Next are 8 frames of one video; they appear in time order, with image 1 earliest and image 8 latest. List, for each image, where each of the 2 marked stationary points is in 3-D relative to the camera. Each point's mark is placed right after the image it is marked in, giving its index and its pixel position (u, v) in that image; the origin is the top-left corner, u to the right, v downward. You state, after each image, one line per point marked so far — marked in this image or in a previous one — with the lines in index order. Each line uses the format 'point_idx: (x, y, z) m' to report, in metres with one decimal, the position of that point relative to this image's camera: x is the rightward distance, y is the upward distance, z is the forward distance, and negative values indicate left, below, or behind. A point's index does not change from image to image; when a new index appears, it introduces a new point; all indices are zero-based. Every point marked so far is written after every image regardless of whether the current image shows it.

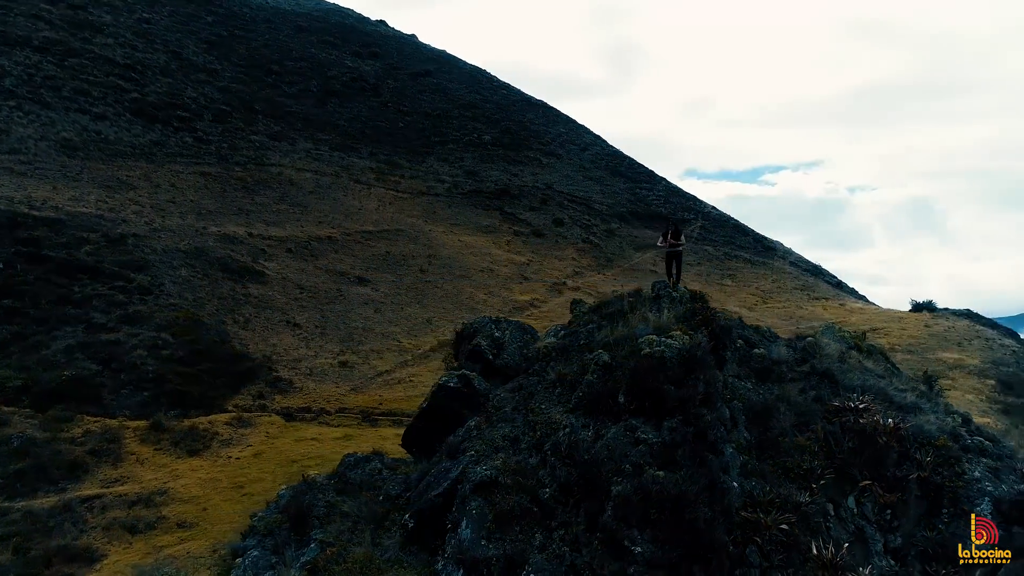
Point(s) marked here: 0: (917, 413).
0: (+4.2, -1.3, +7.4) m
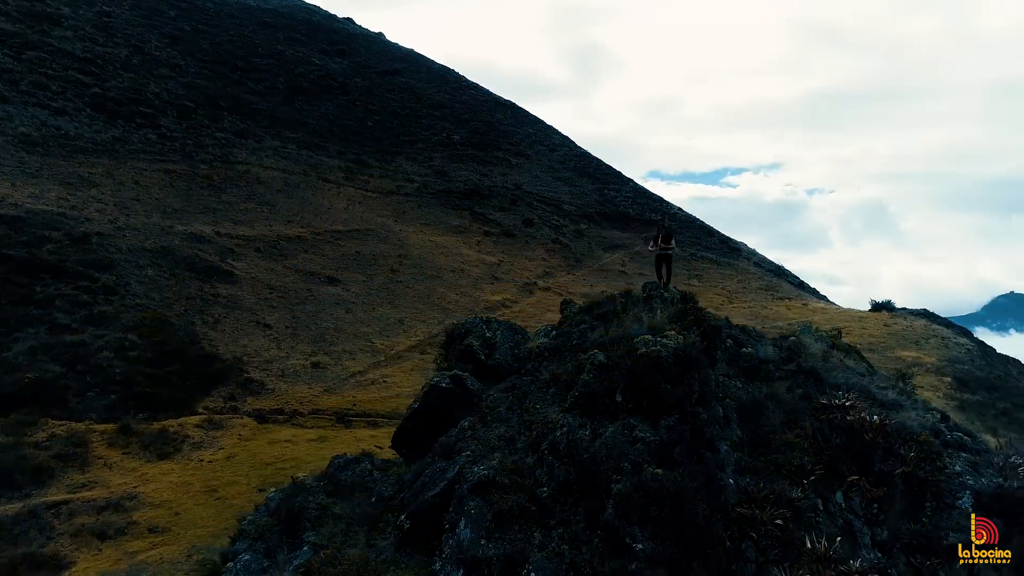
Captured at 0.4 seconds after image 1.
0: (+4.1, -1.3, +7.6) m
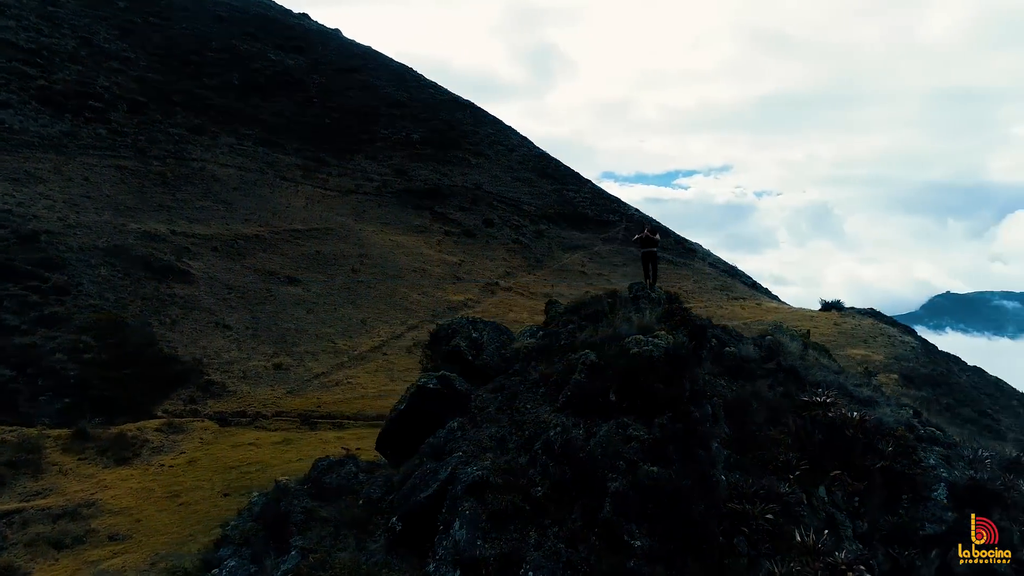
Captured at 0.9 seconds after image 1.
0: (+4.0, -1.3, +7.9) m
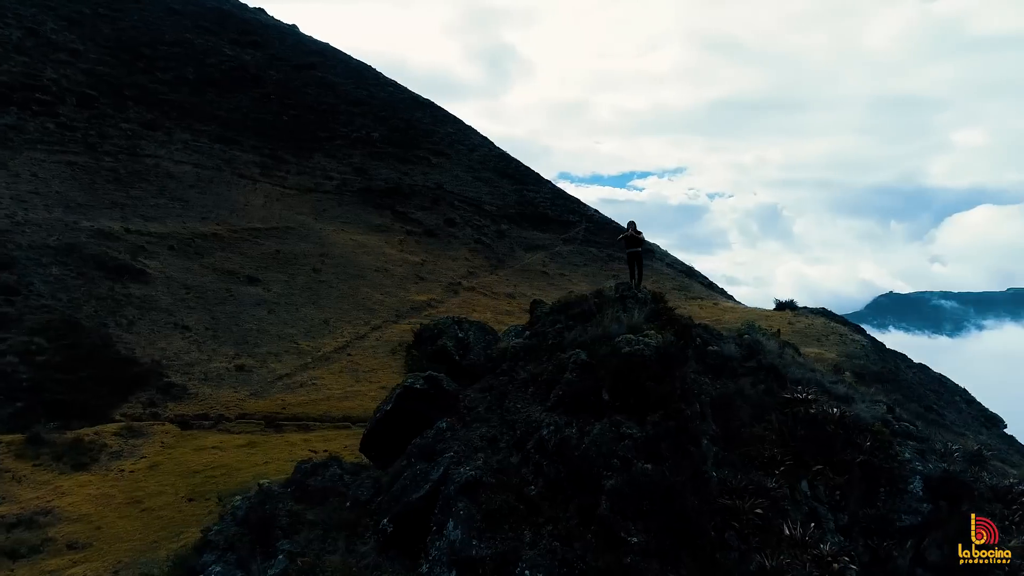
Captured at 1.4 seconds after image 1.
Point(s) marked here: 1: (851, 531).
0: (+3.9, -1.3, +8.2) m
1: (+3.3, -2.3, +6.9) m
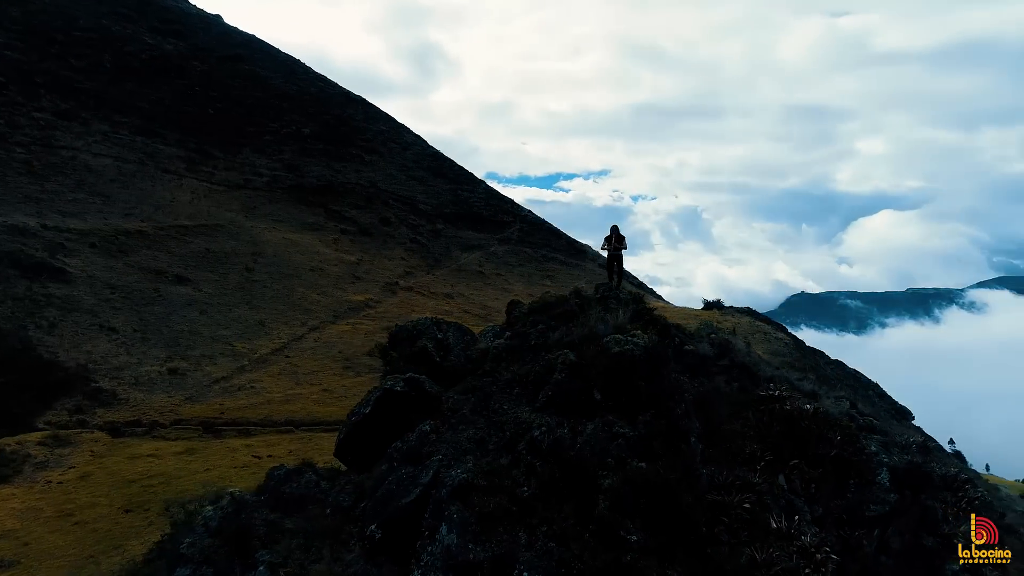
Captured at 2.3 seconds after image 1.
0: (+3.6, -1.3, +8.5) m
1: (+3.2, -2.4, +7.2) m
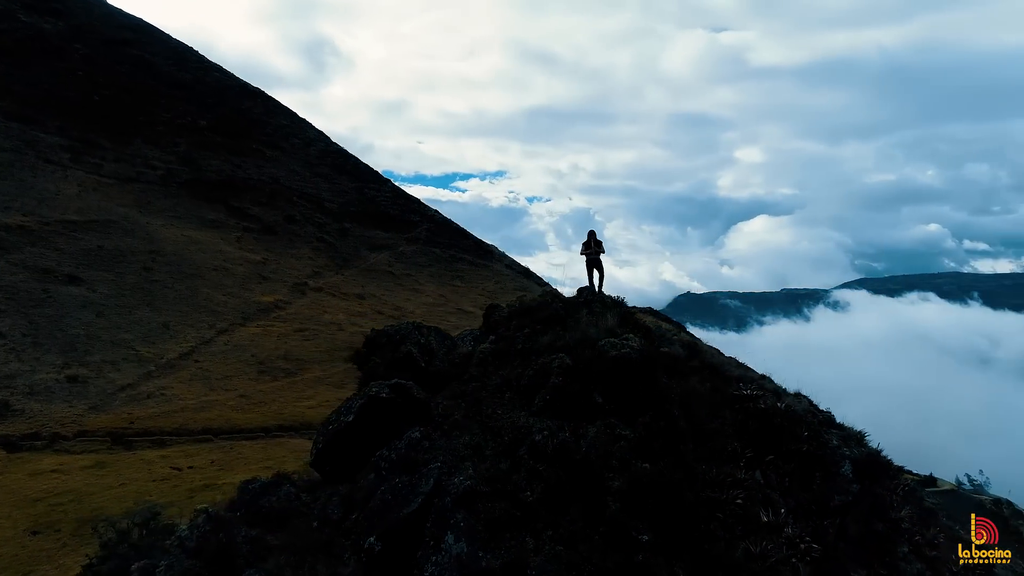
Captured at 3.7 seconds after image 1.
0: (+3.4, -1.4, +9.0) m
1: (+3.1, -2.4, +7.6) m
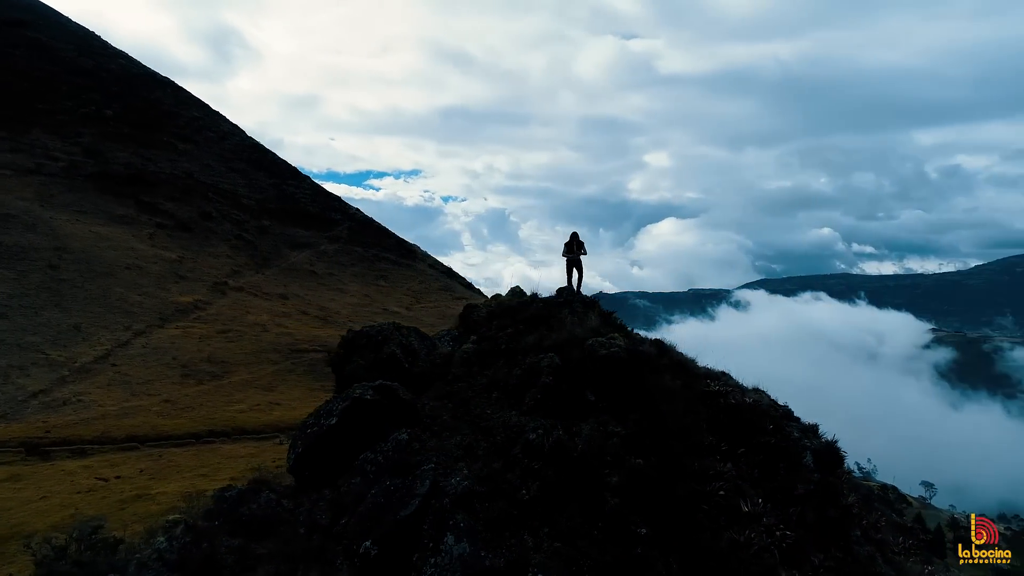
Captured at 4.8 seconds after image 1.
0: (+3.0, -1.4, +9.4) m
1: (+2.9, -2.4, +8.0) m
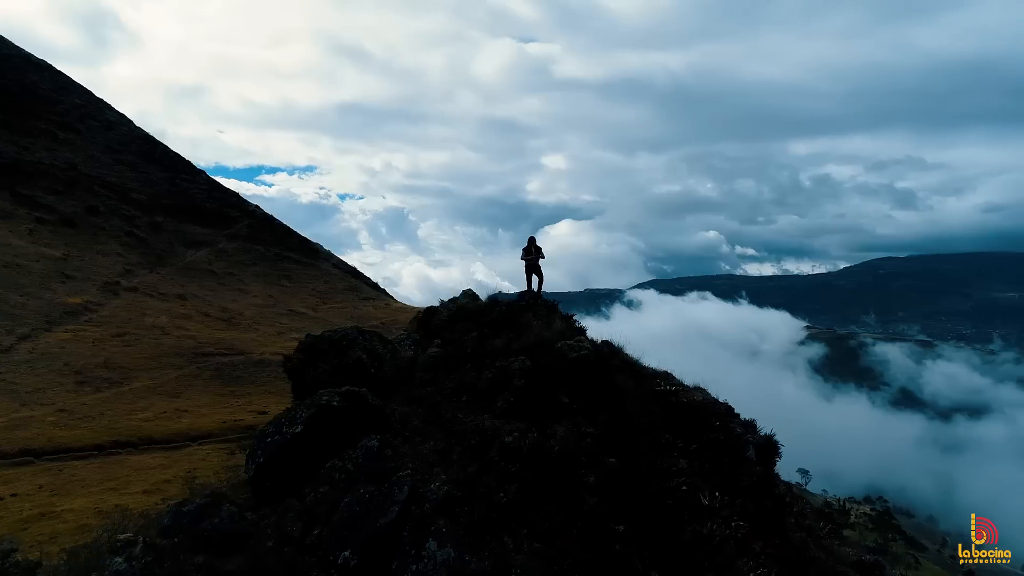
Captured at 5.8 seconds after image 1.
0: (+2.4, -1.4, +9.8) m
1: (+2.5, -2.5, +8.5) m
